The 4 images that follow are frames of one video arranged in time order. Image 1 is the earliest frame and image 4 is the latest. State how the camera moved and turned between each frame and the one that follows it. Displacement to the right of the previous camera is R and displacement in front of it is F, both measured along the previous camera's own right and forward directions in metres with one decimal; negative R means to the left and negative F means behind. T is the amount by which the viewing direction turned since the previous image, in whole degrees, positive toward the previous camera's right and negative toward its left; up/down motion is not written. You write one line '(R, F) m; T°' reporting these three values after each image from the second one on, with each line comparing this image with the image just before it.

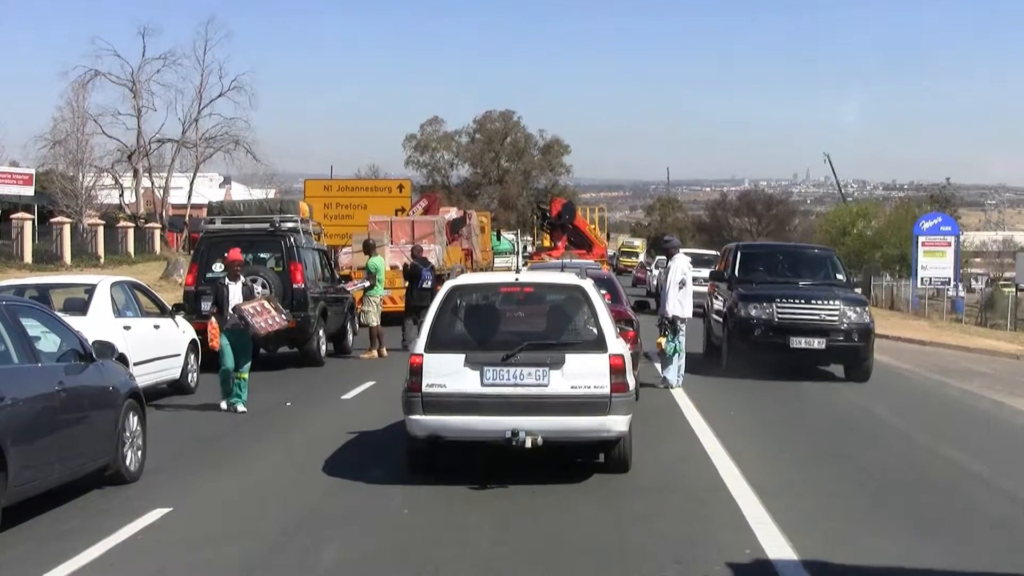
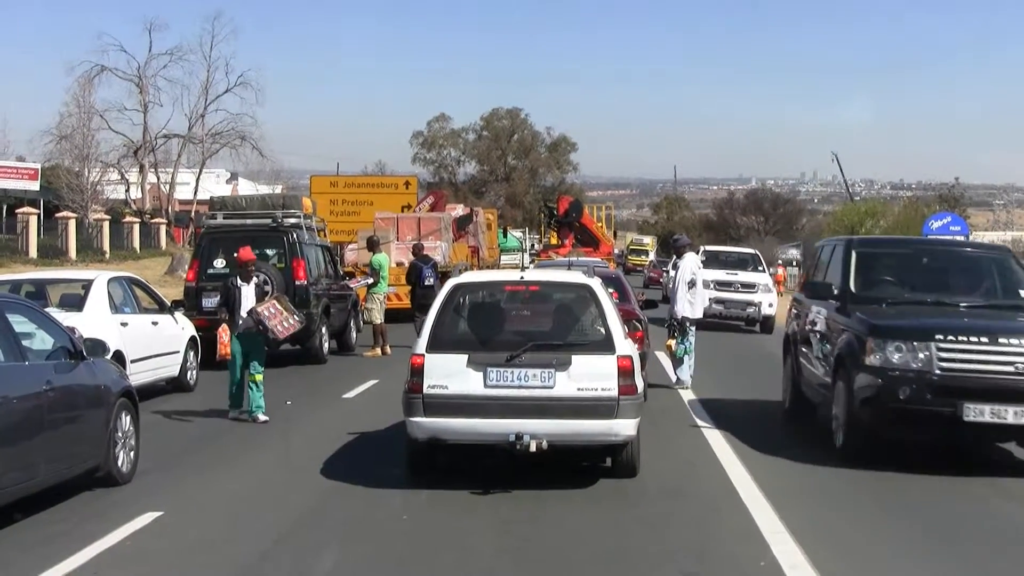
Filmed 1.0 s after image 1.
(0.0, +0.3) m; 0°
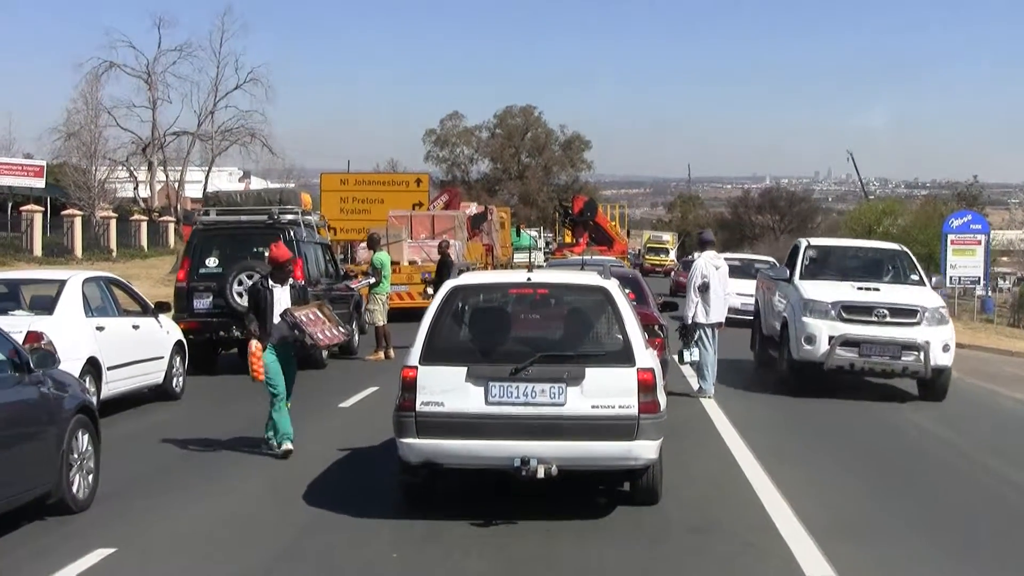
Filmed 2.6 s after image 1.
(0.0, +1.0) m; -1°
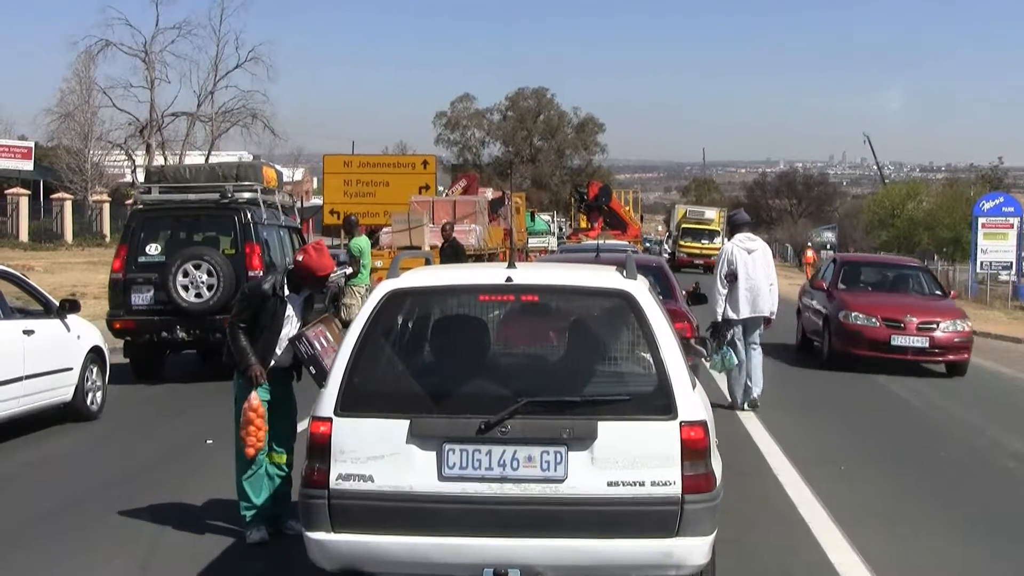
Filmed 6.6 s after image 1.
(+0.2, +2.6) m; -1°
